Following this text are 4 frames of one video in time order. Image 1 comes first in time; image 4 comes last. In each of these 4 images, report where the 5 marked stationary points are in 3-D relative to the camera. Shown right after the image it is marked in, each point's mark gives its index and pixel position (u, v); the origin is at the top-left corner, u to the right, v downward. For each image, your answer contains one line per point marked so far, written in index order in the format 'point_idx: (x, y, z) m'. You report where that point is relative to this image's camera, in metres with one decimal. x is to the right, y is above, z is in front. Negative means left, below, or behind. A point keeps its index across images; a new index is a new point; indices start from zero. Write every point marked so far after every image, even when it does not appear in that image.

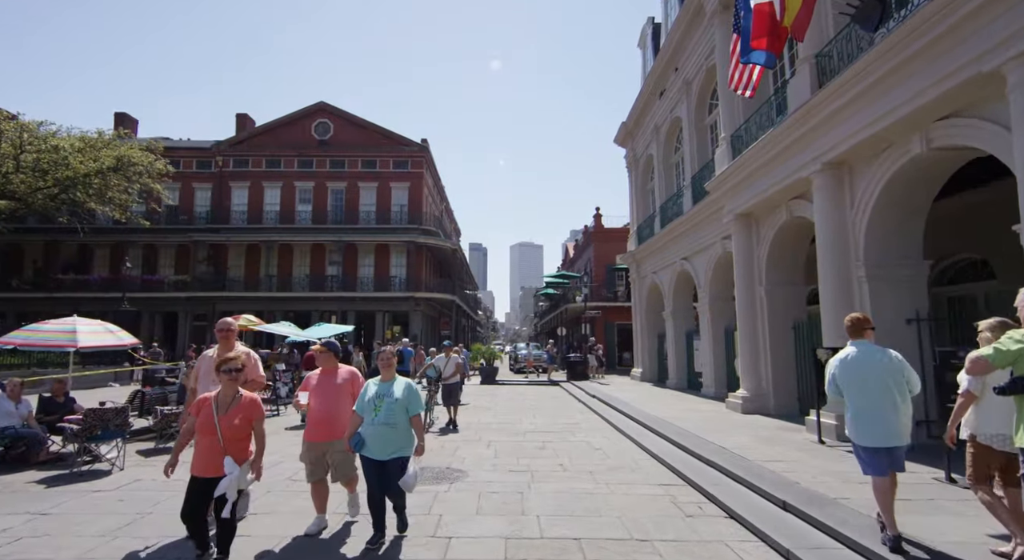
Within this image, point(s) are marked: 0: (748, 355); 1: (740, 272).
0: (+5.2, -1.6, +11.6) m
1: (+5.2, +0.2, +11.9) m
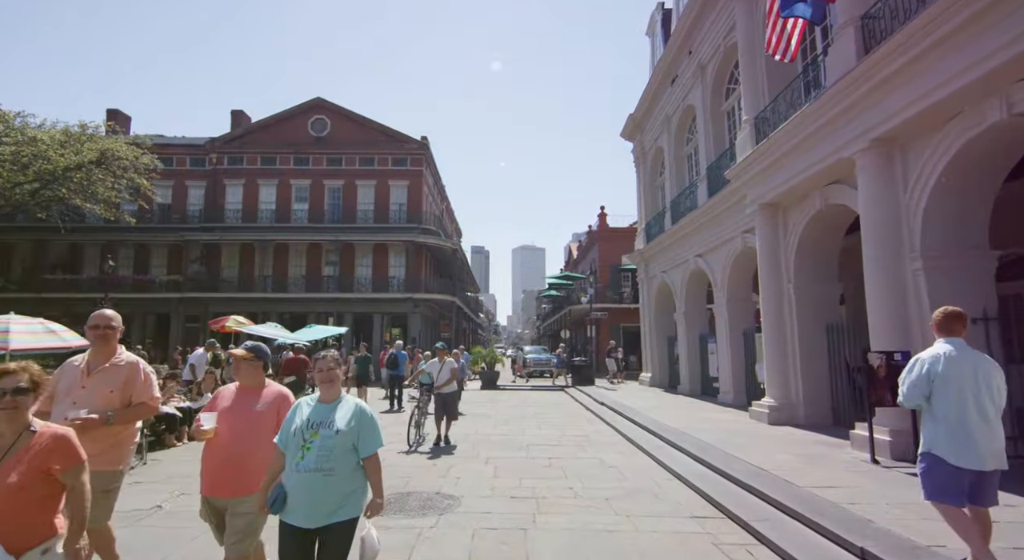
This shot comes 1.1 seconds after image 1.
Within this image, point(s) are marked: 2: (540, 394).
0: (+5.3, -1.6, +10.5) m
1: (+5.2, +0.3, +10.8) m
2: (+1.0, -4.2, +19.1) m
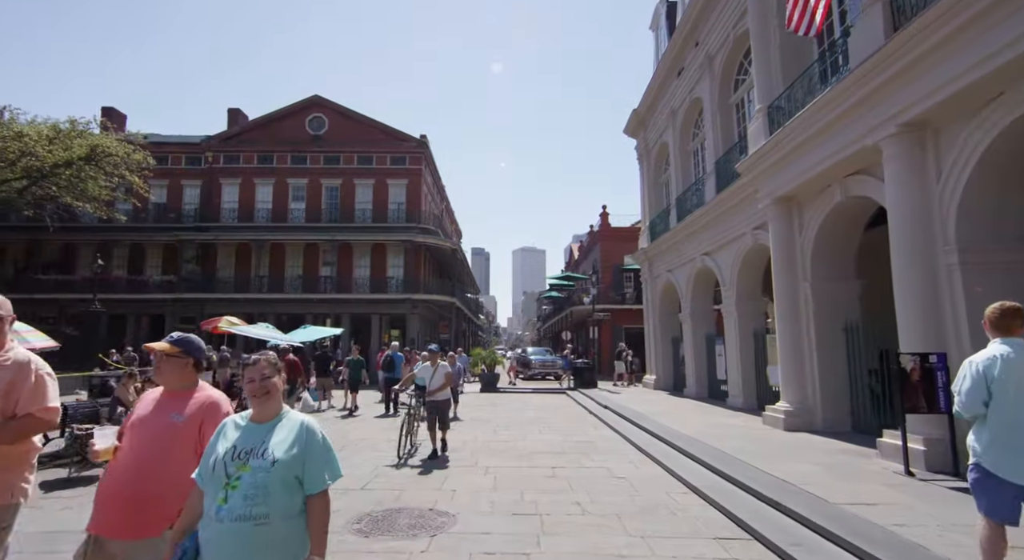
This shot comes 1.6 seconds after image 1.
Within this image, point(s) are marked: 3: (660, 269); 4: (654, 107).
0: (+5.3, -1.5, +9.9) m
1: (+5.2, +0.3, +10.3) m
2: (+1.0, -4.1, +18.6) m
3: (+5.5, +0.4, +19.6) m
4: (+5.3, +6.4, +19.6) m
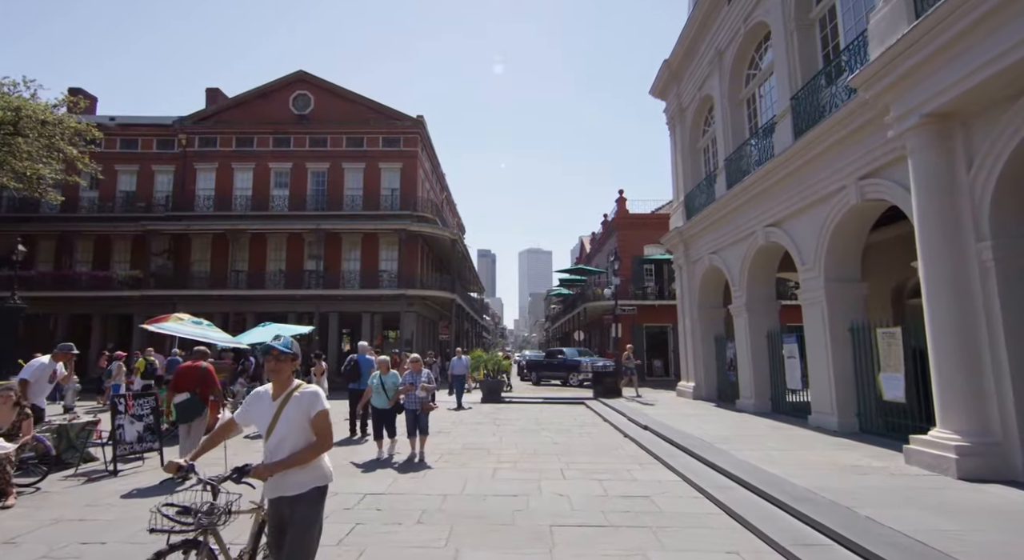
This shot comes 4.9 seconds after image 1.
0: (+5.4, -1.0, +6.3) m
1: (+5.3, +0.8, +6.7) m
2: (+1.2, -3.7, +15.0) m
3: (+5.7, +0.9, +16.0) m
4: (+5.5, +6.9, +16.0) m
